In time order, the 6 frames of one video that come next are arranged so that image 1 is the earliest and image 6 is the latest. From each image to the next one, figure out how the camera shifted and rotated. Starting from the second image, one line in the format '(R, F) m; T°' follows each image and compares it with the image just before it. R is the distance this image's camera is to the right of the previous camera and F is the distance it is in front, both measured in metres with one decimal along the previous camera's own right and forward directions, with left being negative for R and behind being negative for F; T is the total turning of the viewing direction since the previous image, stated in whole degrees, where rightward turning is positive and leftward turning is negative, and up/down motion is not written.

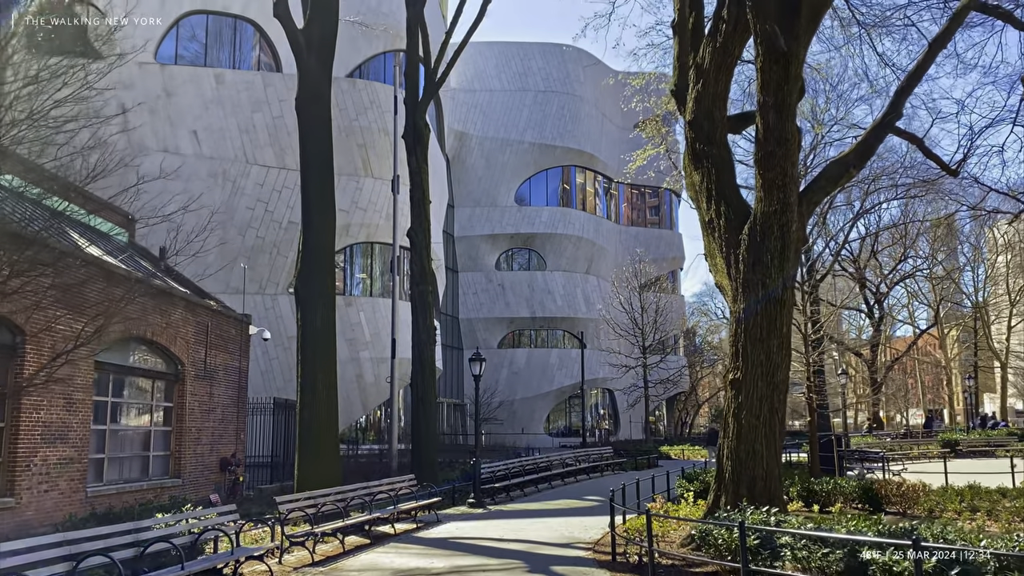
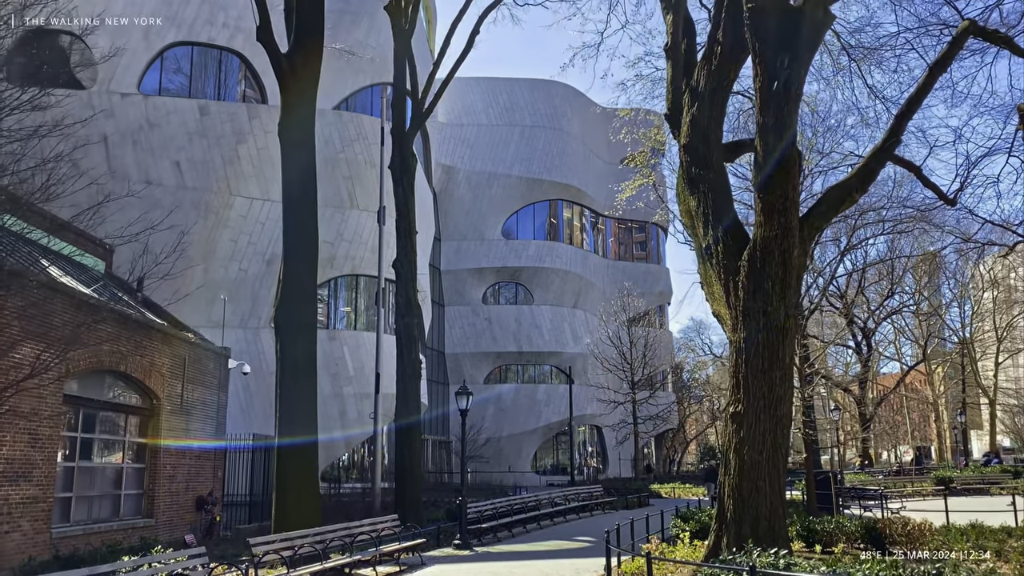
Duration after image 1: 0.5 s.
(0.0, +0.5) m; +1°
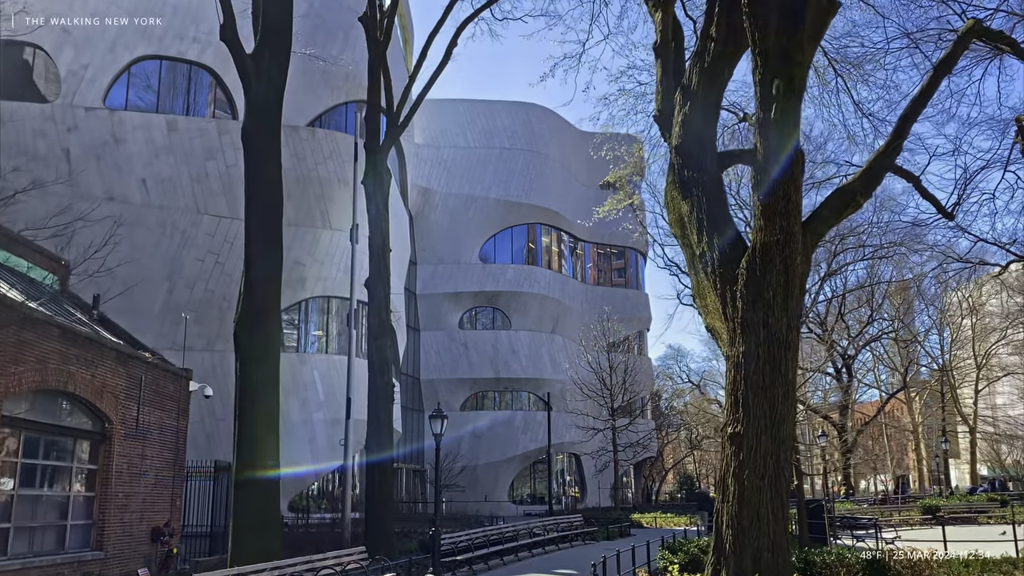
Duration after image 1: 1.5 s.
(0.0, +0.8) m; +1°
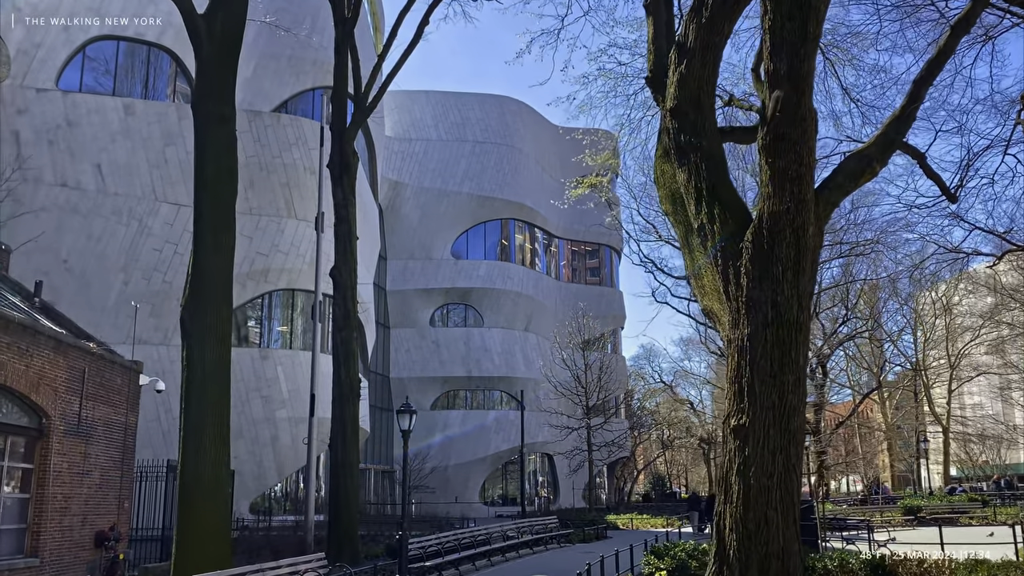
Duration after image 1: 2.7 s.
(0.0, +1.0) m; +2°
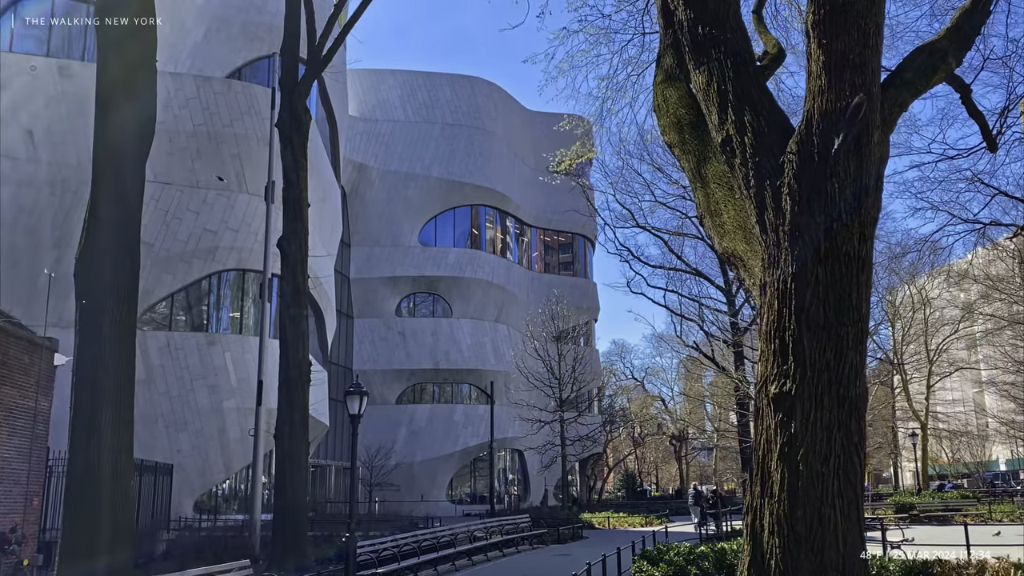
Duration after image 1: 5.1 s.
(0.0, +1.9) m; +2°
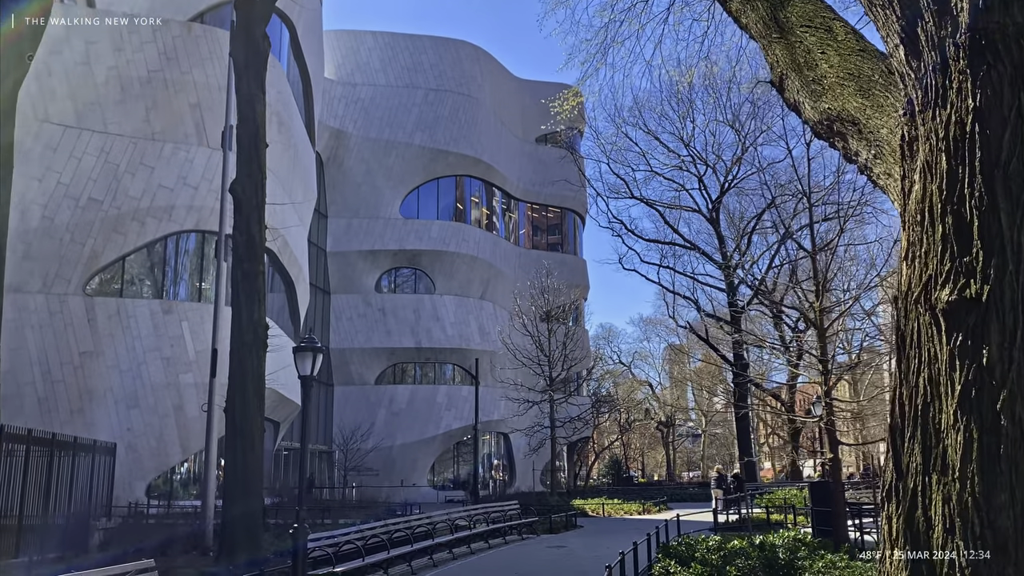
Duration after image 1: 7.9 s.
(-0.1, +2.2) m; +1°
